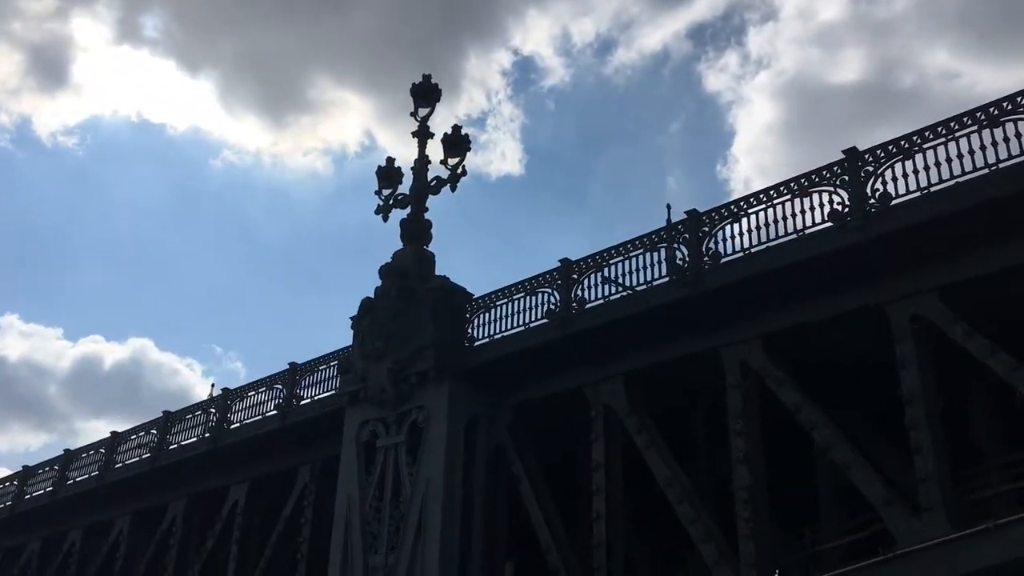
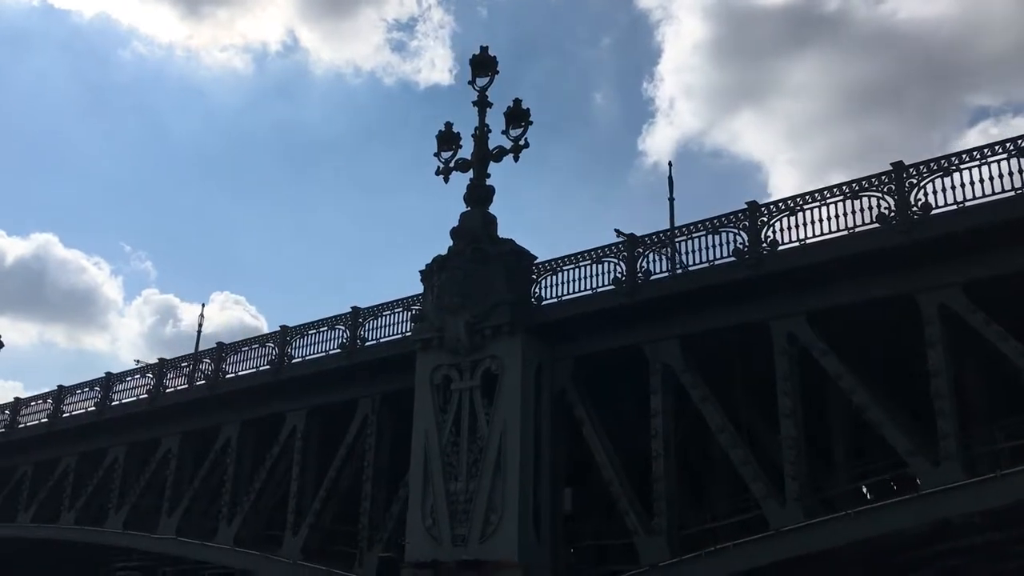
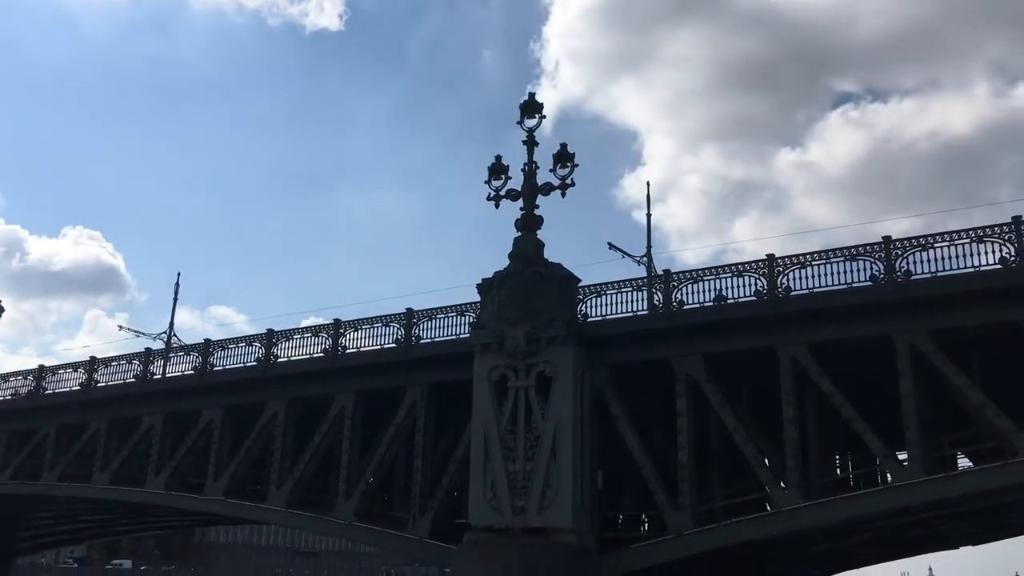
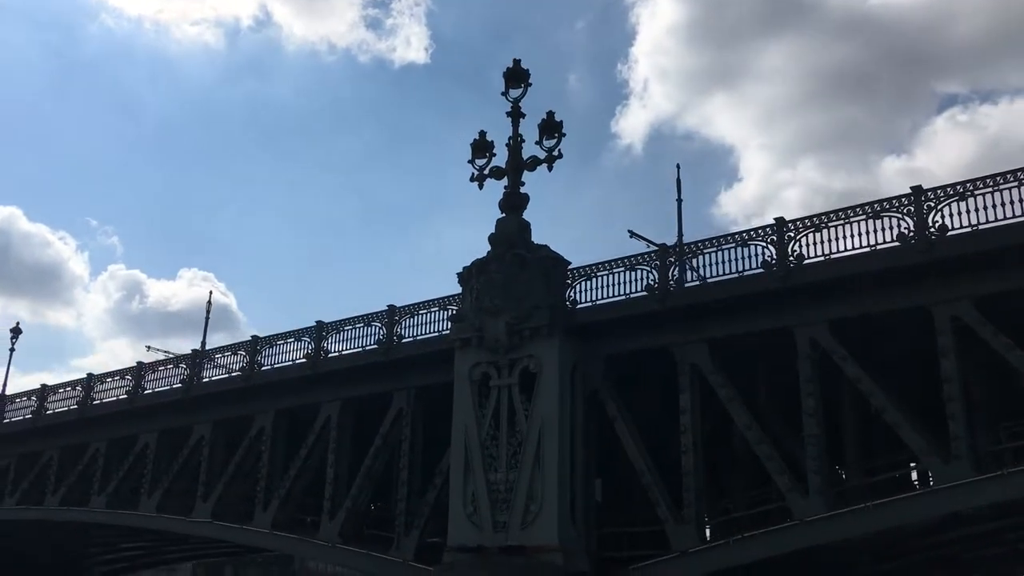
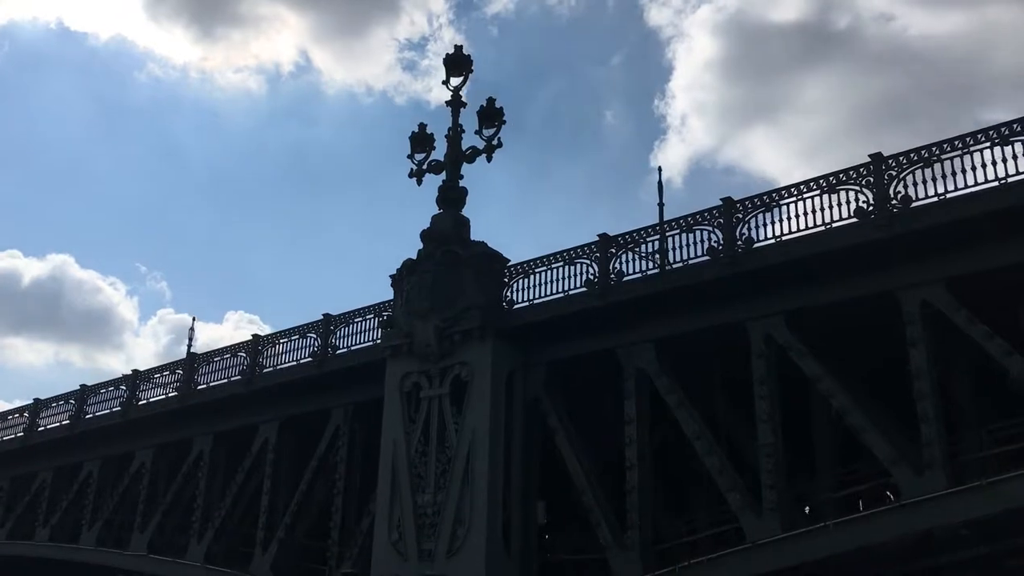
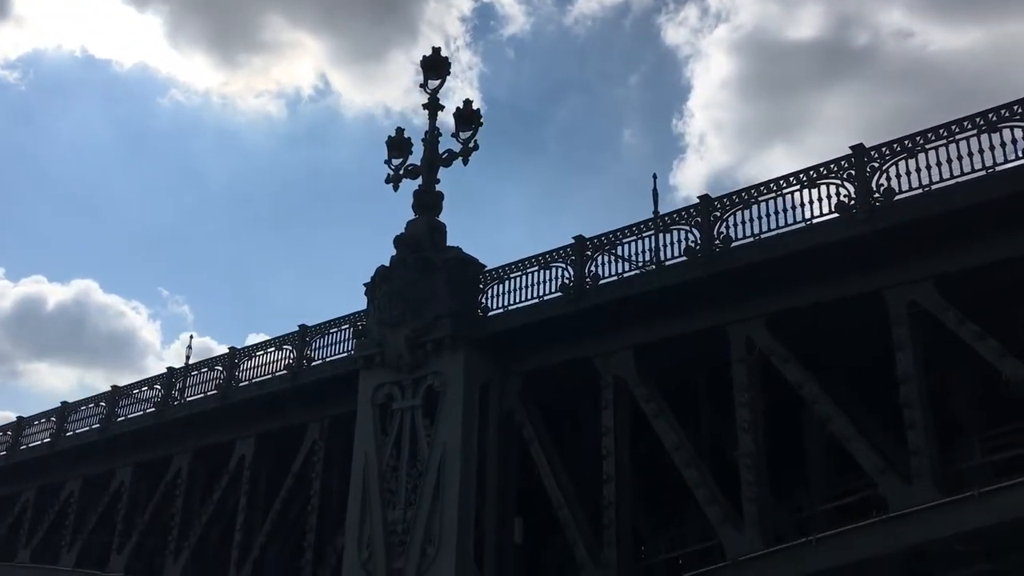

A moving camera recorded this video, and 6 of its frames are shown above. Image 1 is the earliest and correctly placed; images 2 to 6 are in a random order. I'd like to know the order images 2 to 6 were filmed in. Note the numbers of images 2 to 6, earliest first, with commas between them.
6, 5, 2, 4, 3
